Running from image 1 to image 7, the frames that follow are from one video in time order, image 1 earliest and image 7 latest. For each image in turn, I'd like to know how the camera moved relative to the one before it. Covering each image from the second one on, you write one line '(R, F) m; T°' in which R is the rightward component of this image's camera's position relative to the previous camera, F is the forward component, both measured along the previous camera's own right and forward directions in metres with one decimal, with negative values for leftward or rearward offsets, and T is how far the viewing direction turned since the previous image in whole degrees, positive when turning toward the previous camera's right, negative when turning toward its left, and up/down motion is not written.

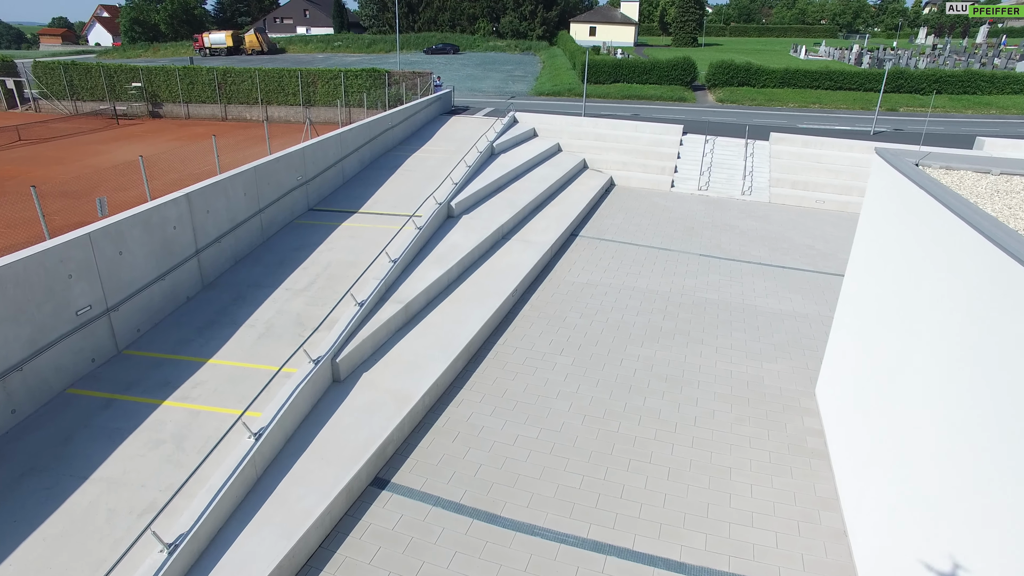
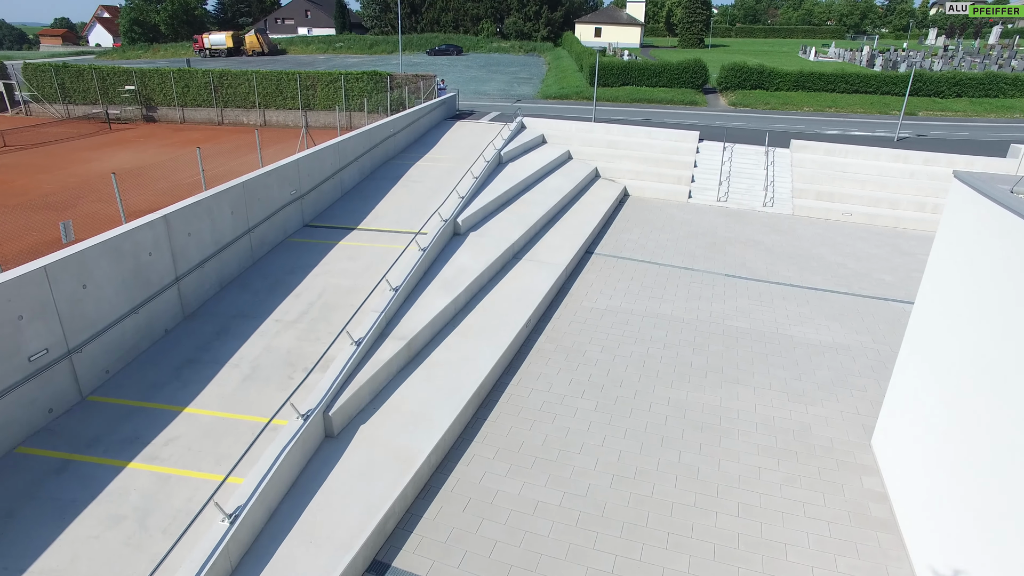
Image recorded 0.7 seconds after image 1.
(-0.2, +1.1) m; 0°
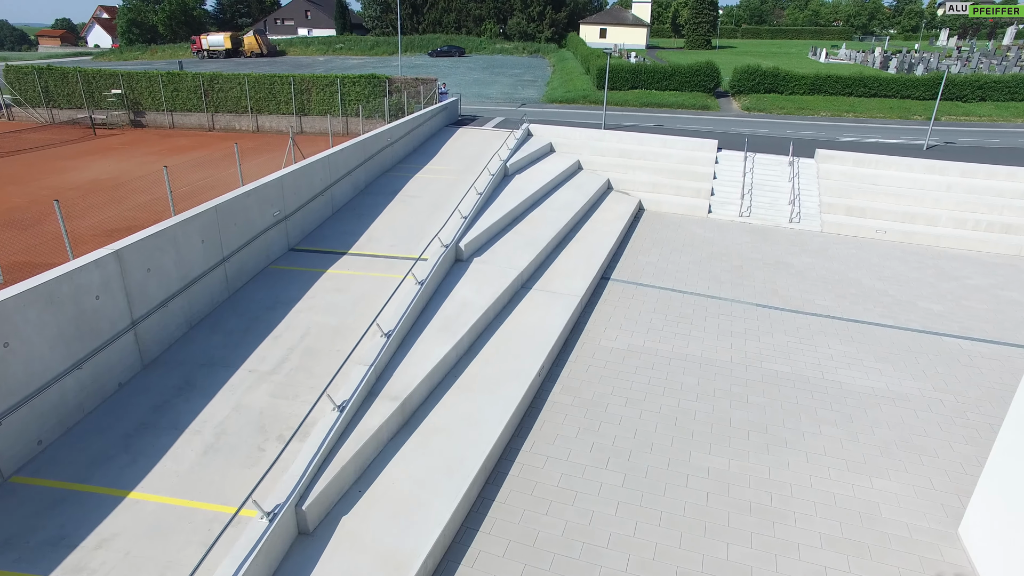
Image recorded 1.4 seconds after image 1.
(-0.1, +1.4) m; 0°
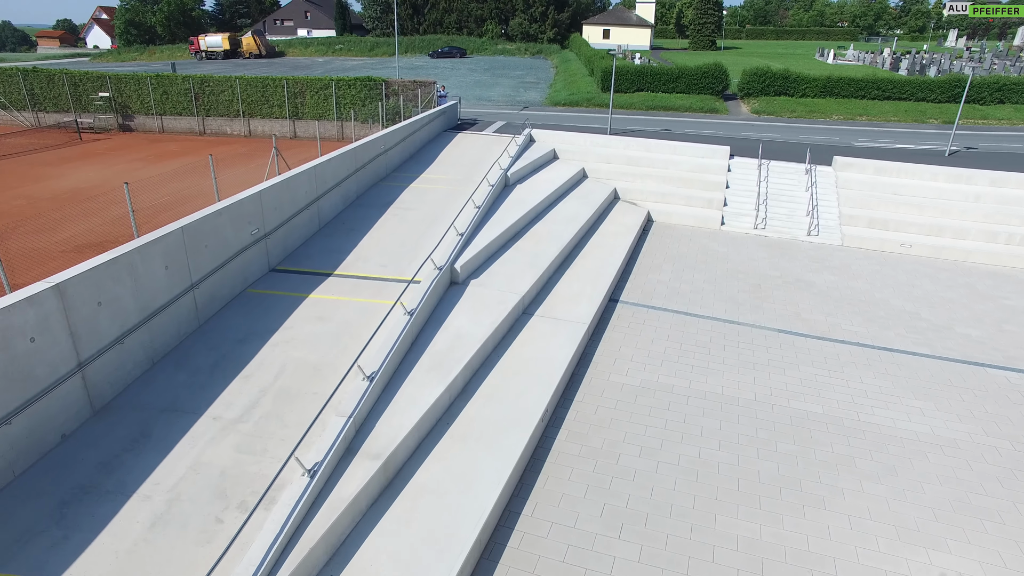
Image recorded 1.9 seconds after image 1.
(0.0, +1.0) m; 0°
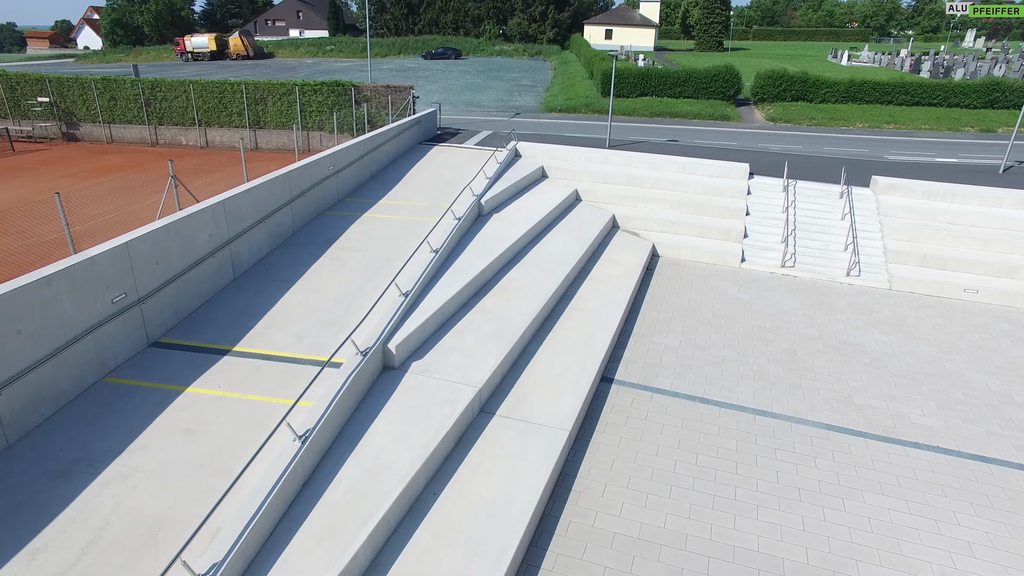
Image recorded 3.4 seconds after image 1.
(+0.6, +2.9) m; 0°
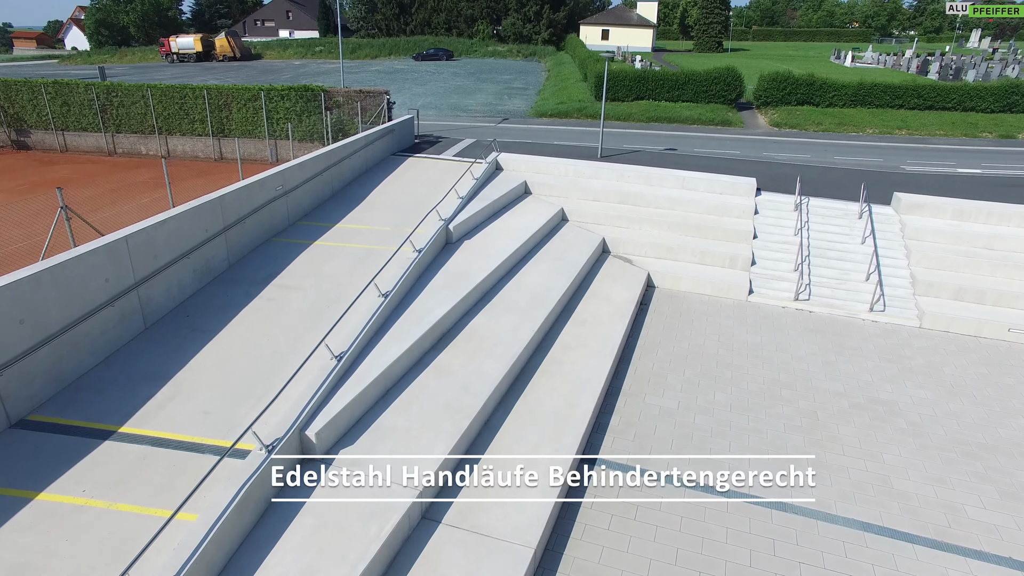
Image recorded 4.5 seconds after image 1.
(+0.5, +1.8) m; 0°
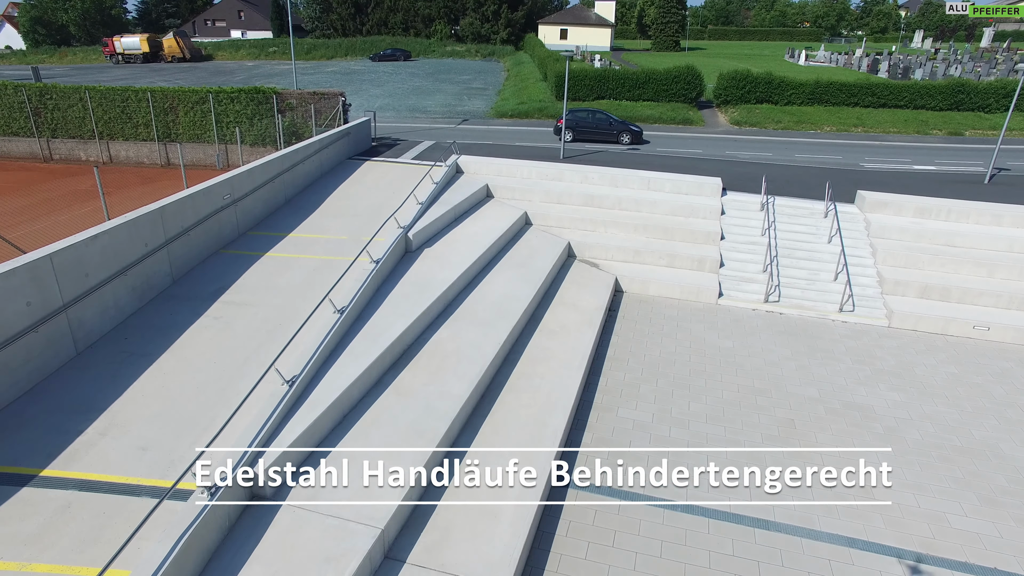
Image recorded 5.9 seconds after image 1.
(0.0, +0.5) m; +3°
